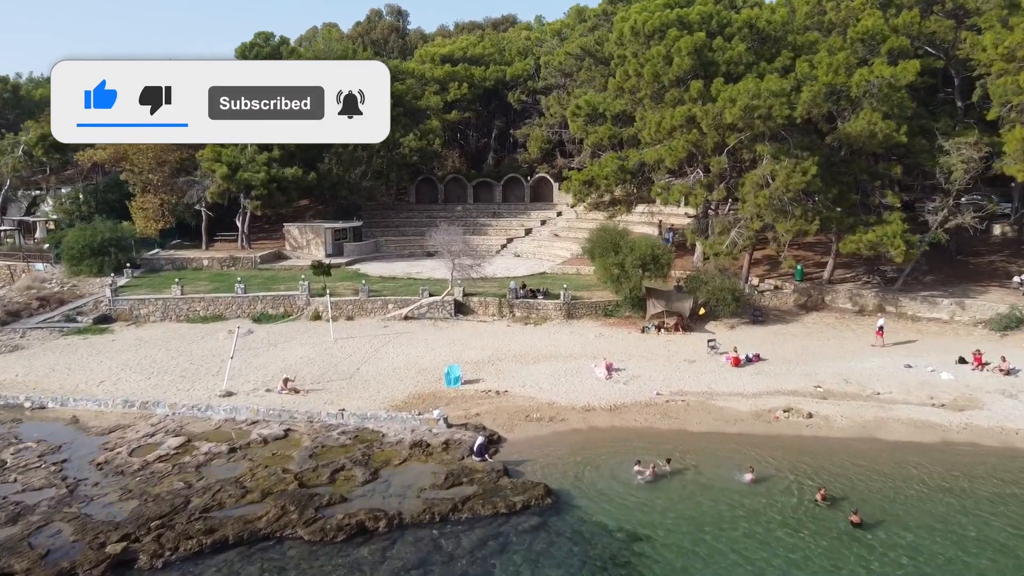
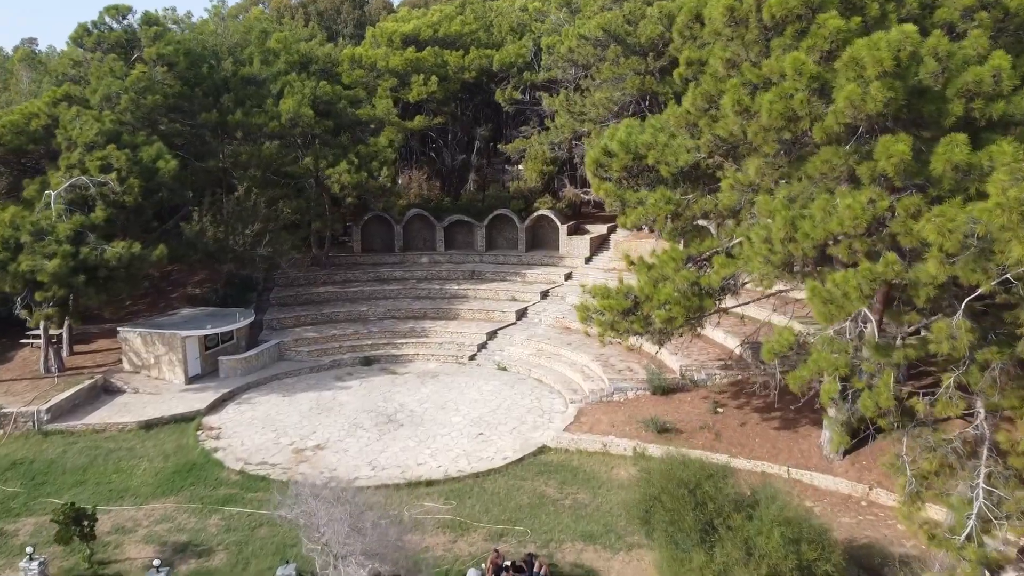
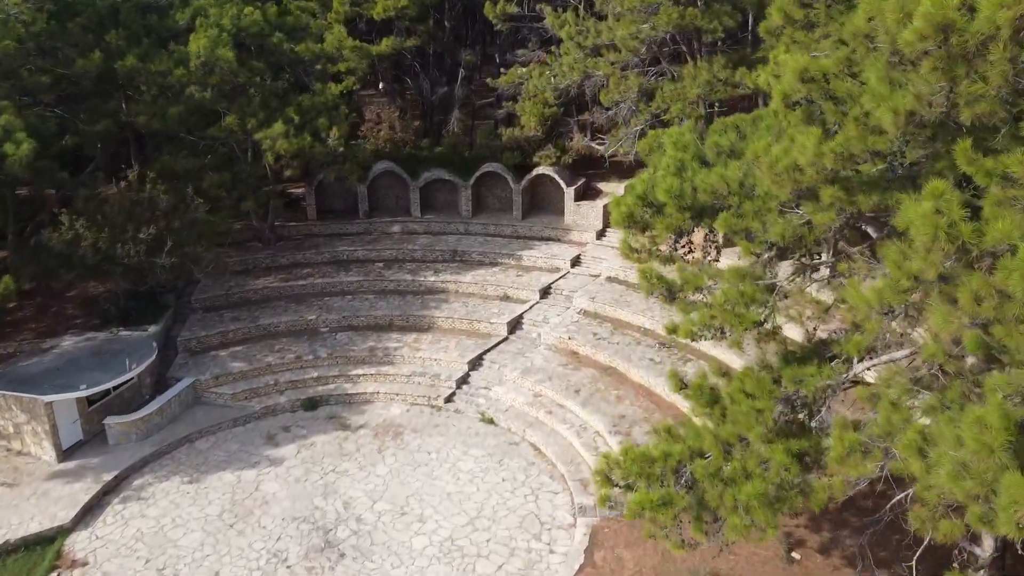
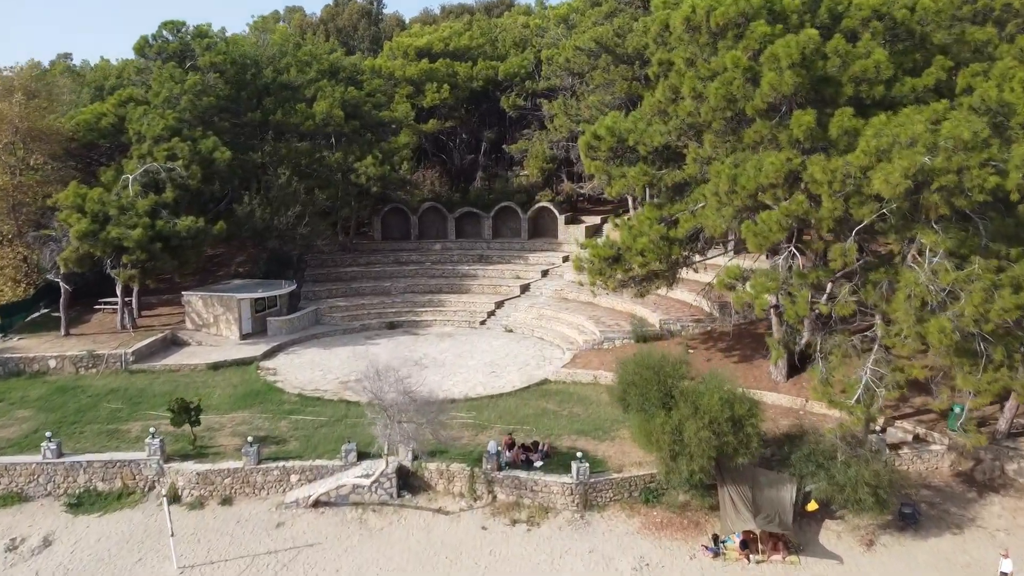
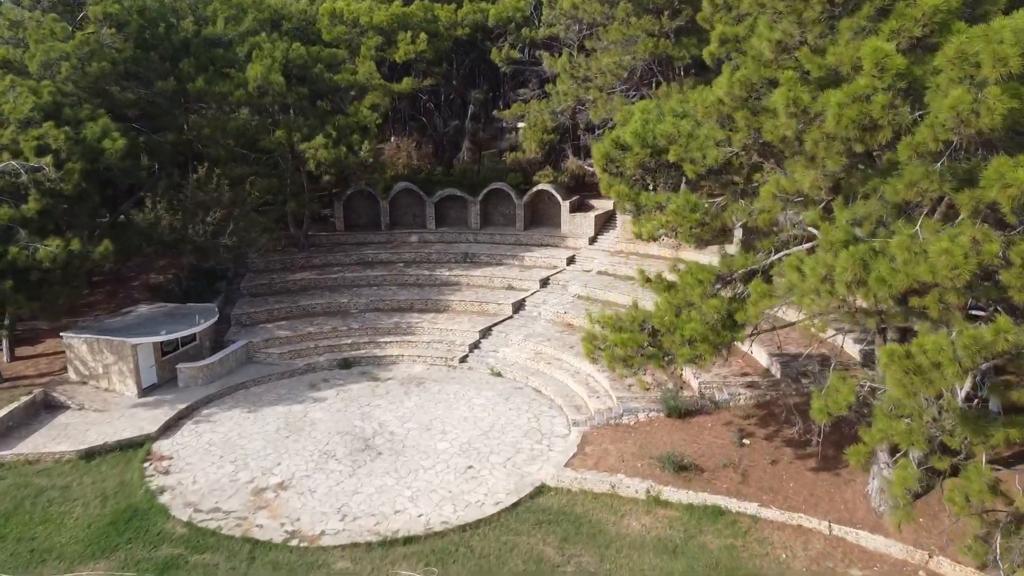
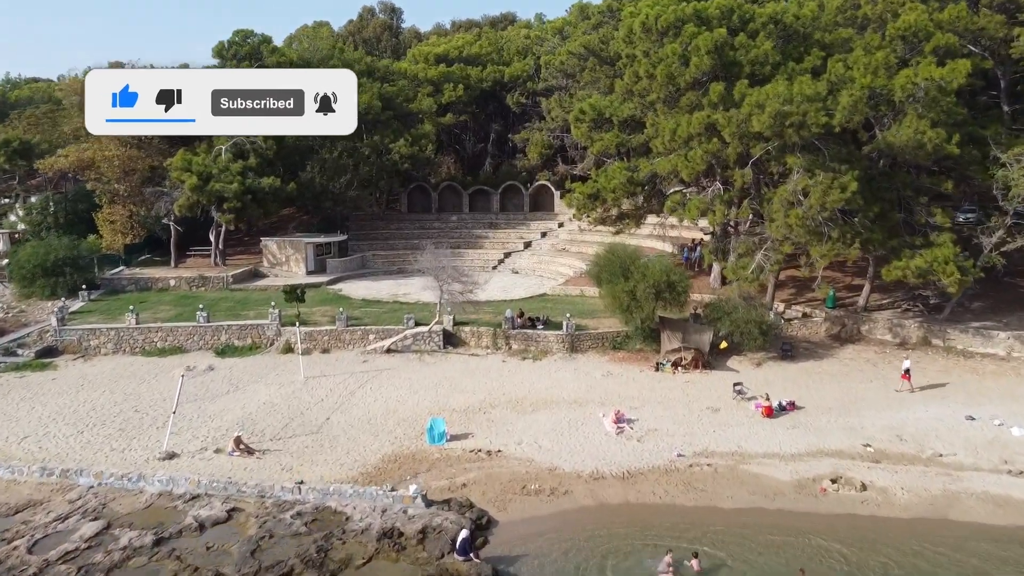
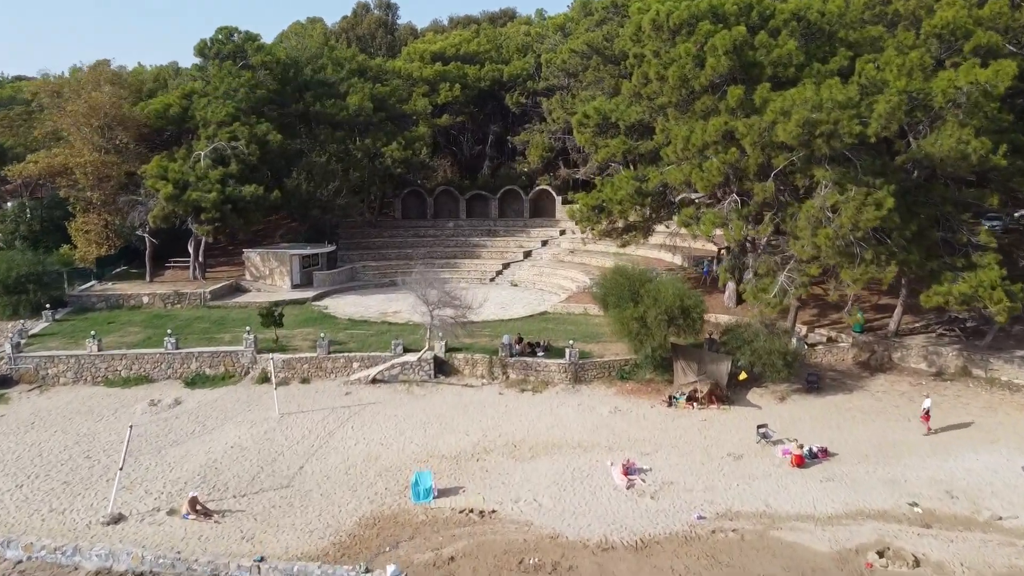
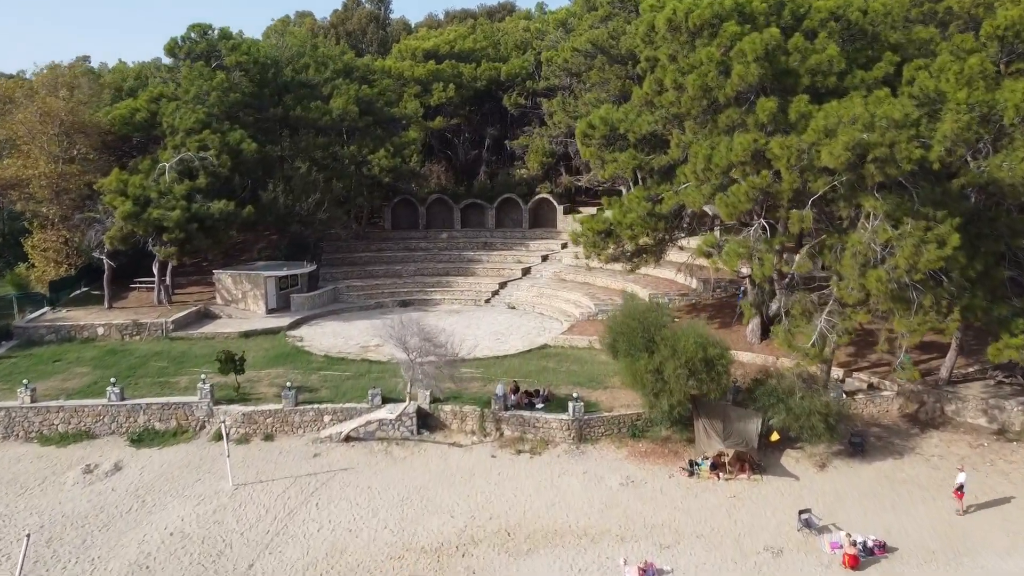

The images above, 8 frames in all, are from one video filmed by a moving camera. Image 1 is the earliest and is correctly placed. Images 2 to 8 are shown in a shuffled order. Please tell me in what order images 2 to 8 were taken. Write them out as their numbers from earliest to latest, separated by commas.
6, 7, 8, 4, 2, 5, 3
